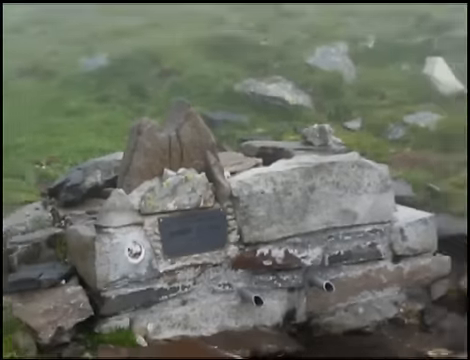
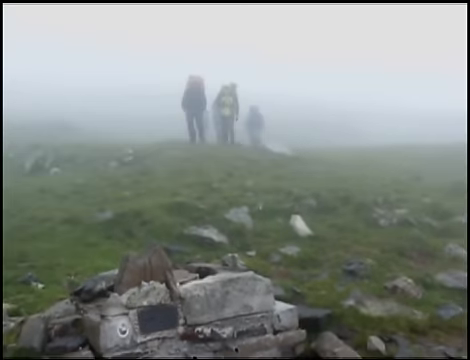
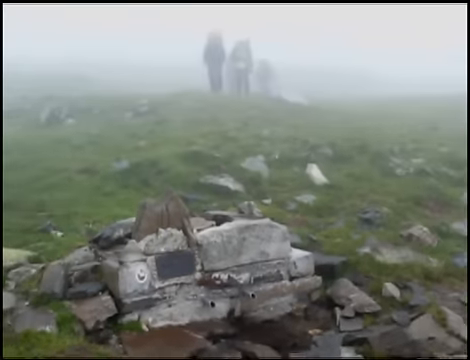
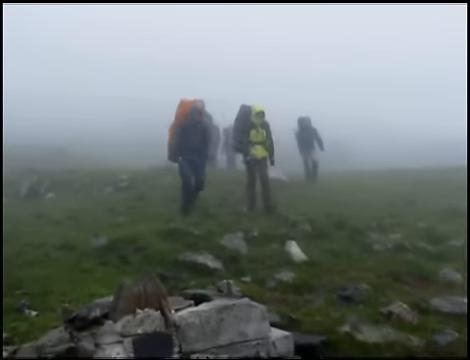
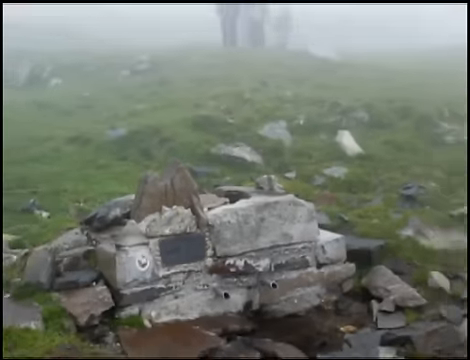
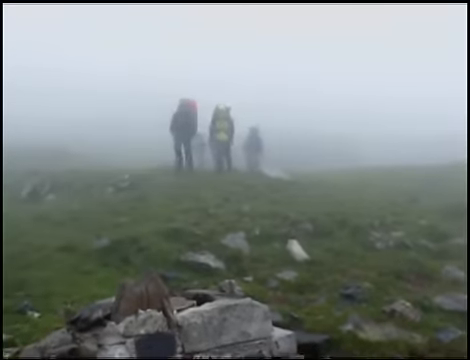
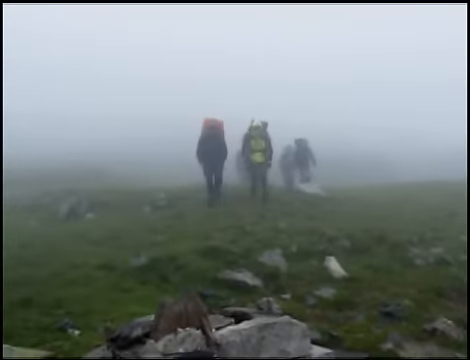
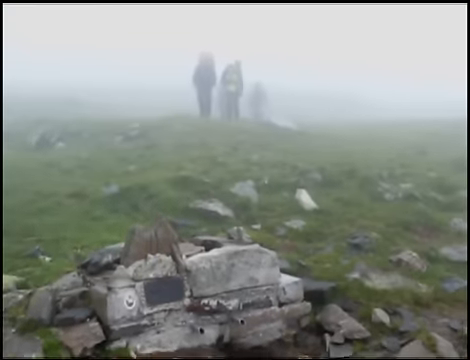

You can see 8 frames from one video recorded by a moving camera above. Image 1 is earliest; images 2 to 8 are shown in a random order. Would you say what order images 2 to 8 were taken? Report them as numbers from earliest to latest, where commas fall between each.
5, 3, 8, 2, 6, 7, 4
